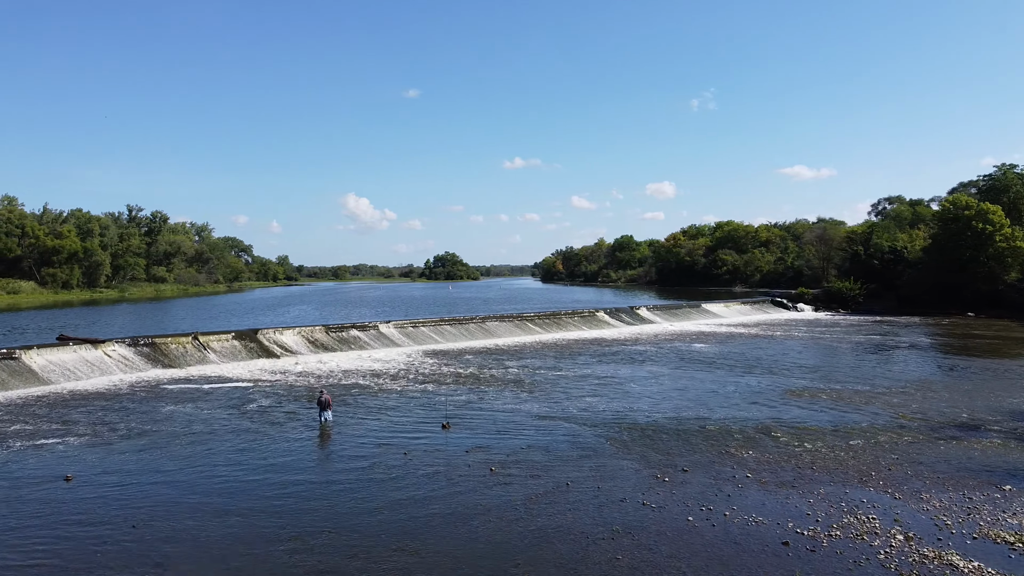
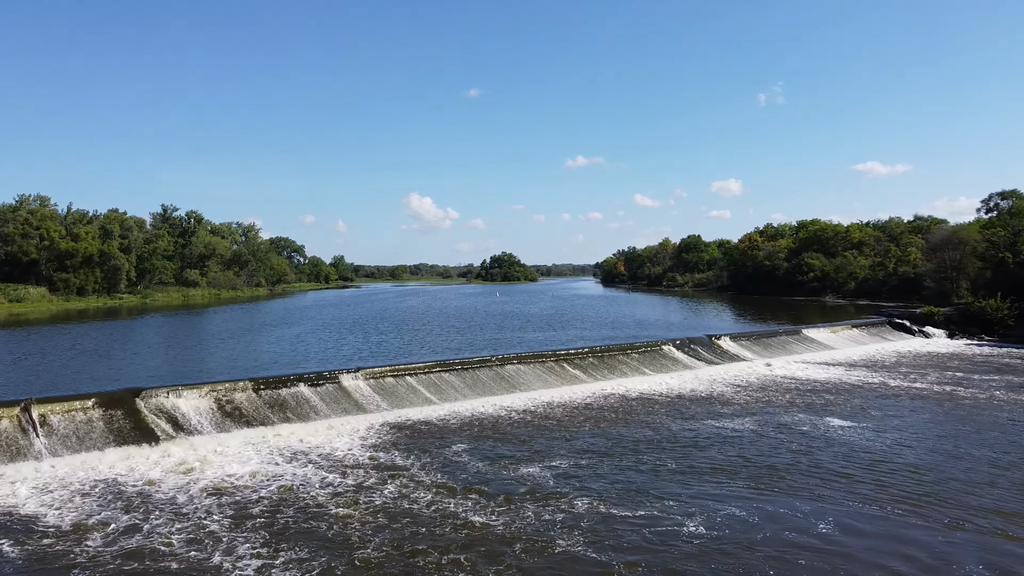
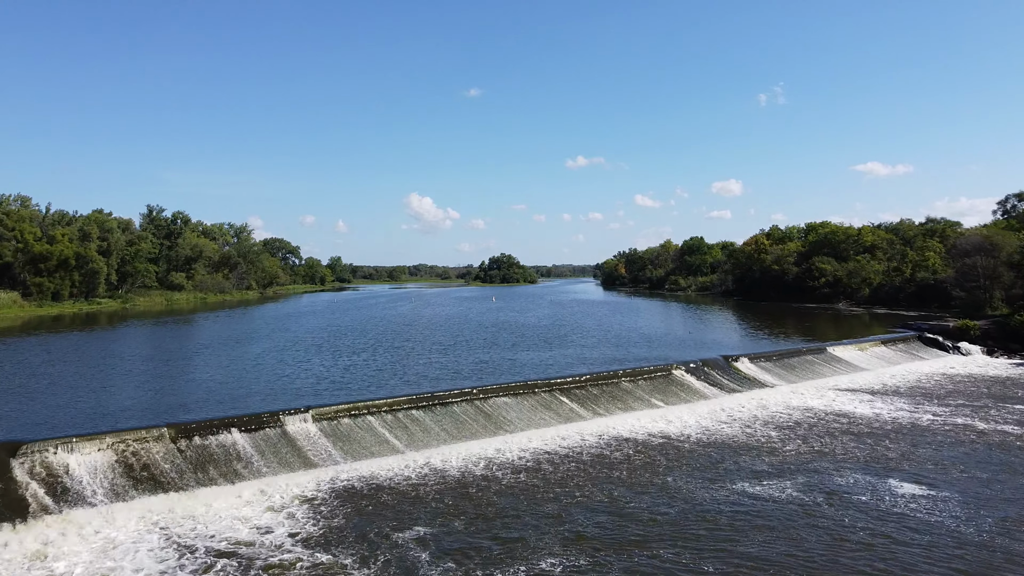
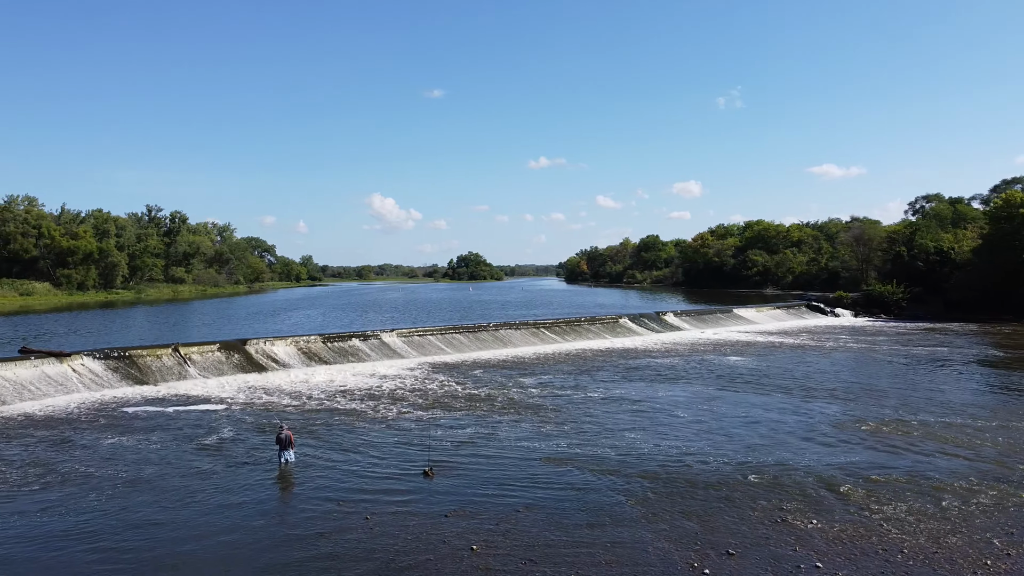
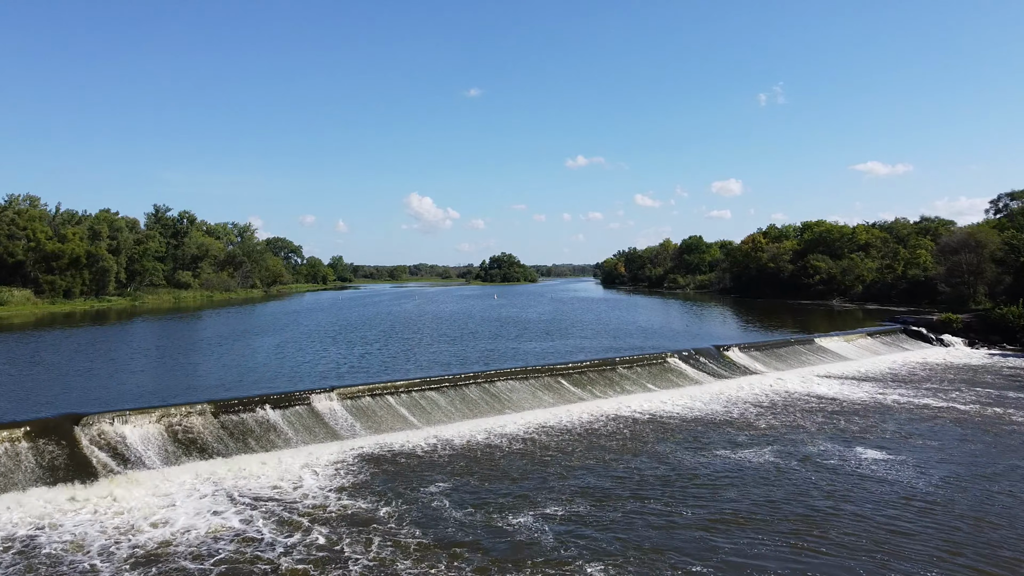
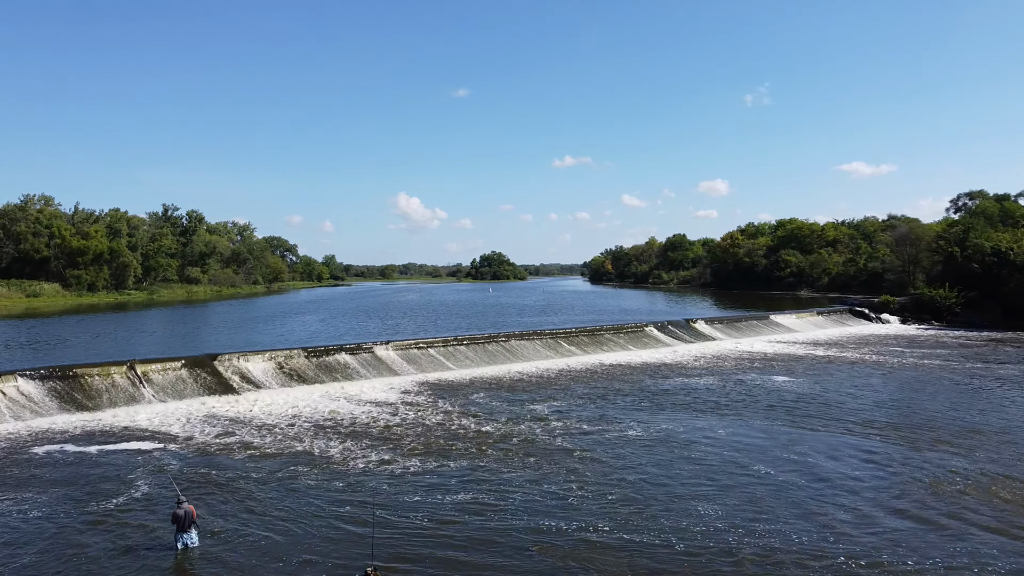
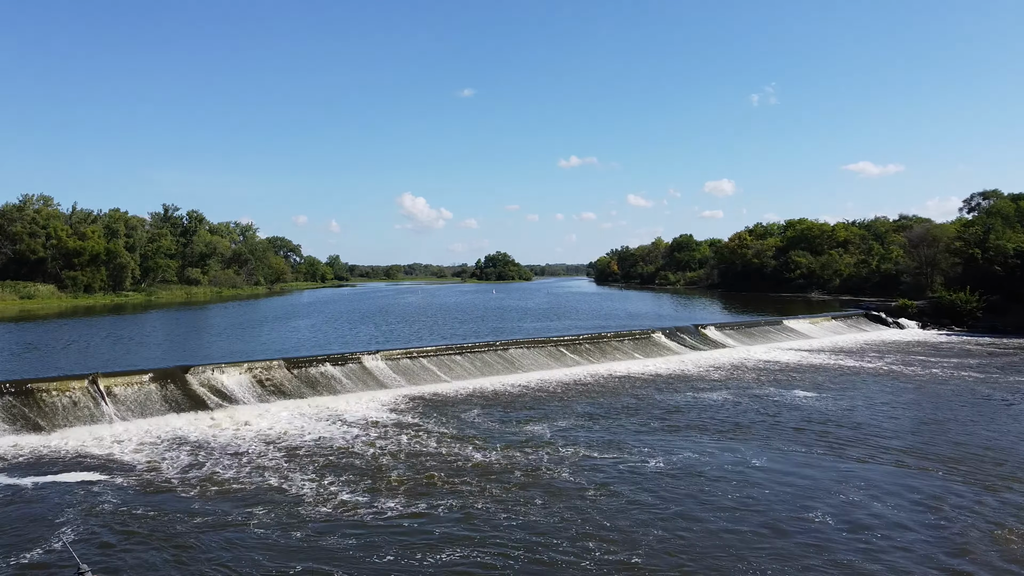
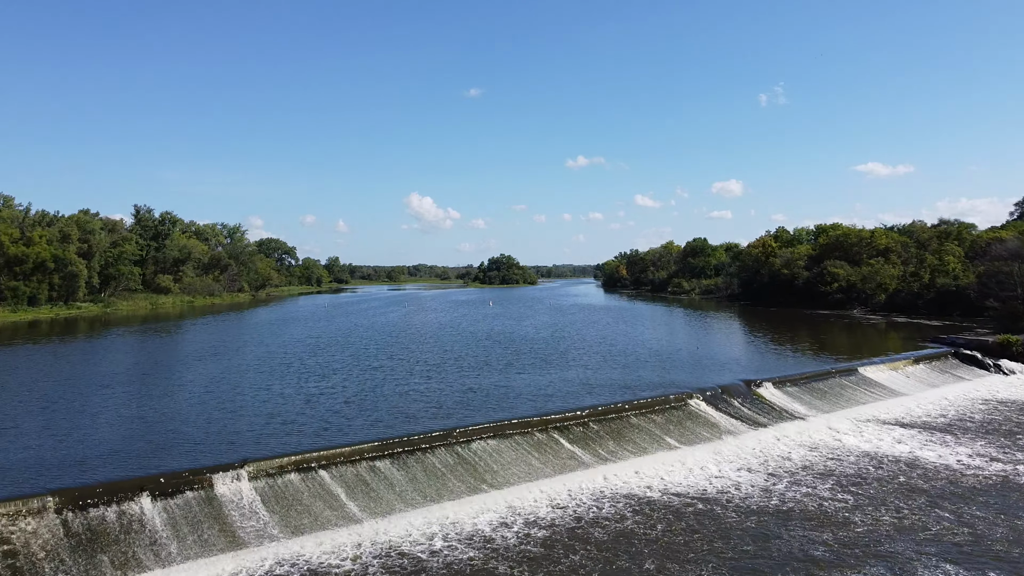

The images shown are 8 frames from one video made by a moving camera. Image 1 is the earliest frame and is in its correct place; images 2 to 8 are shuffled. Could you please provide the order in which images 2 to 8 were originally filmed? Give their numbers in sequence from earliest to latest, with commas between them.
4, 6, 7, 2, 5, 3, 8
